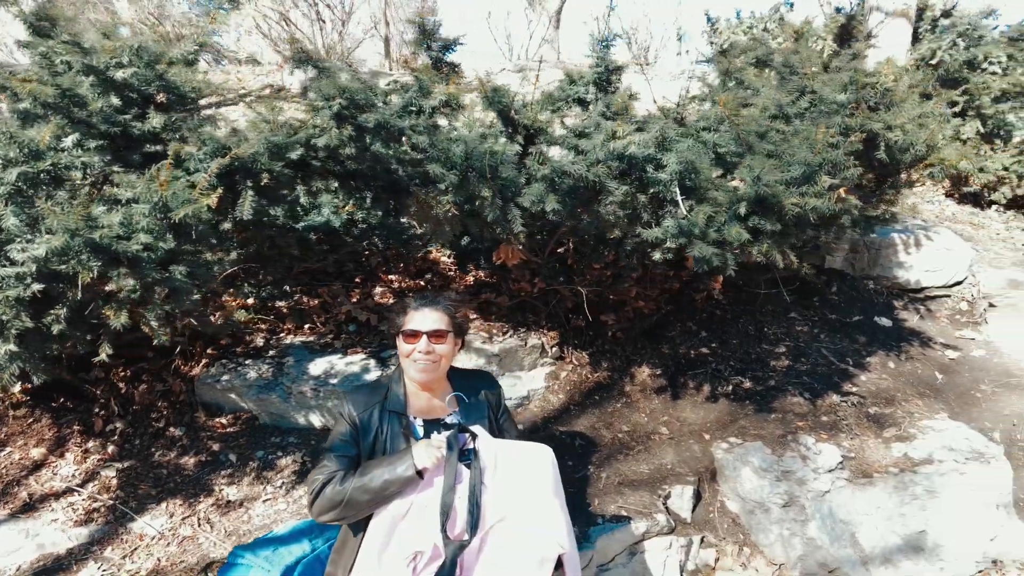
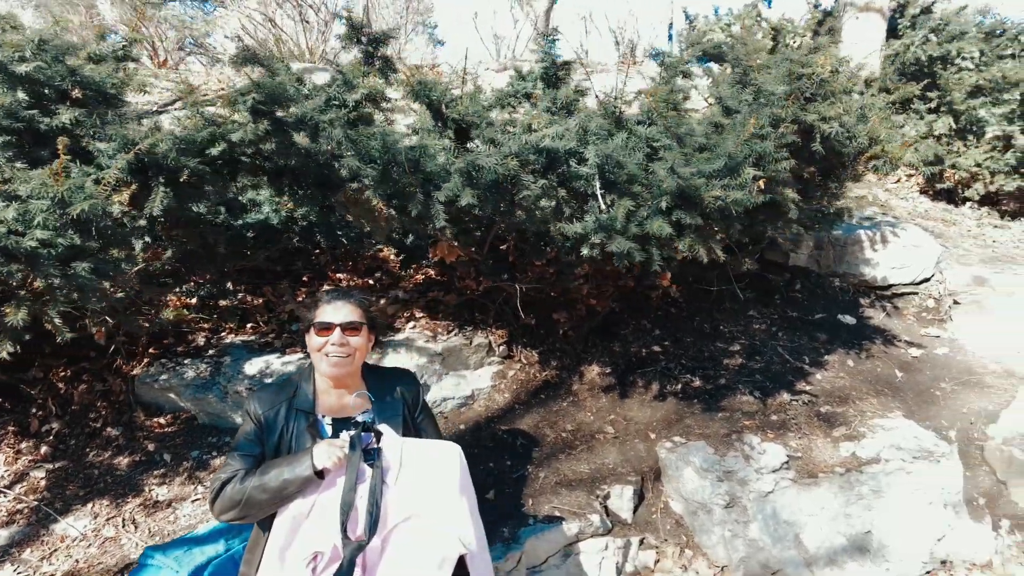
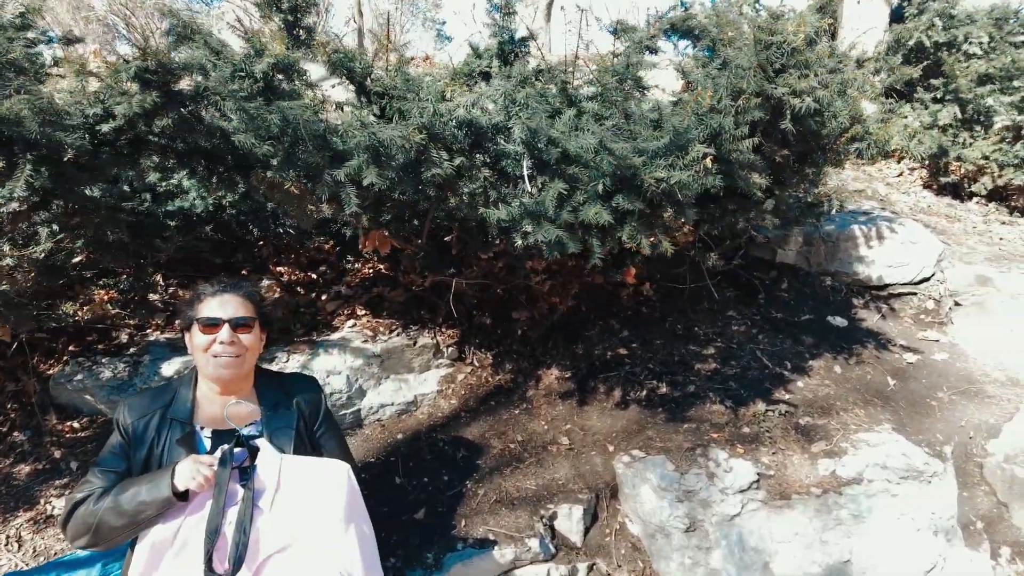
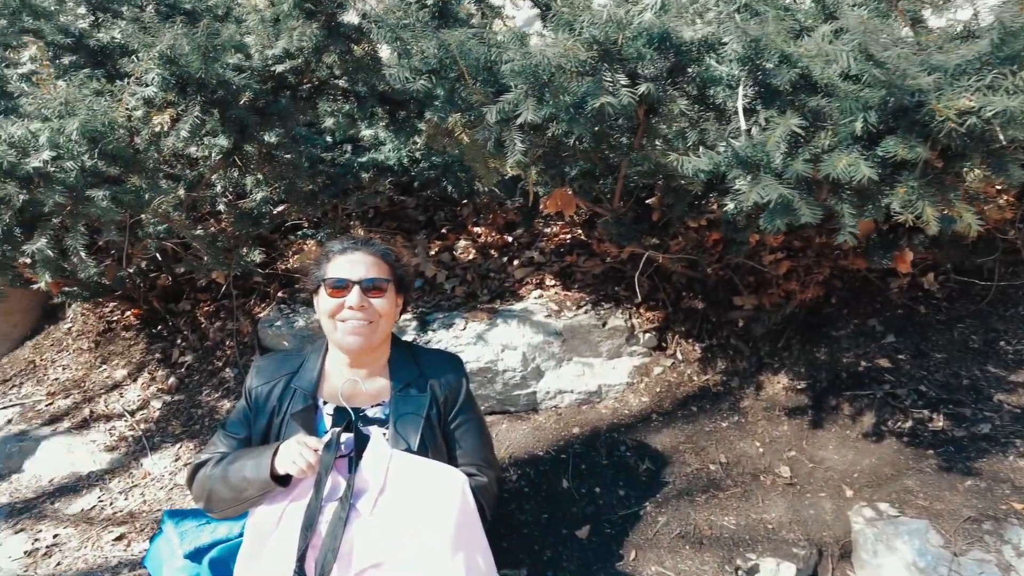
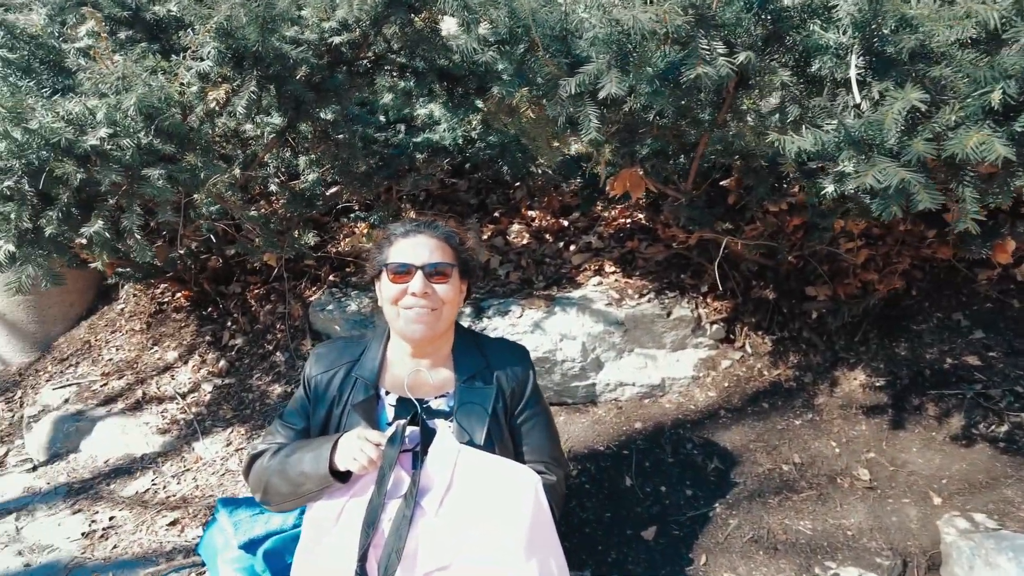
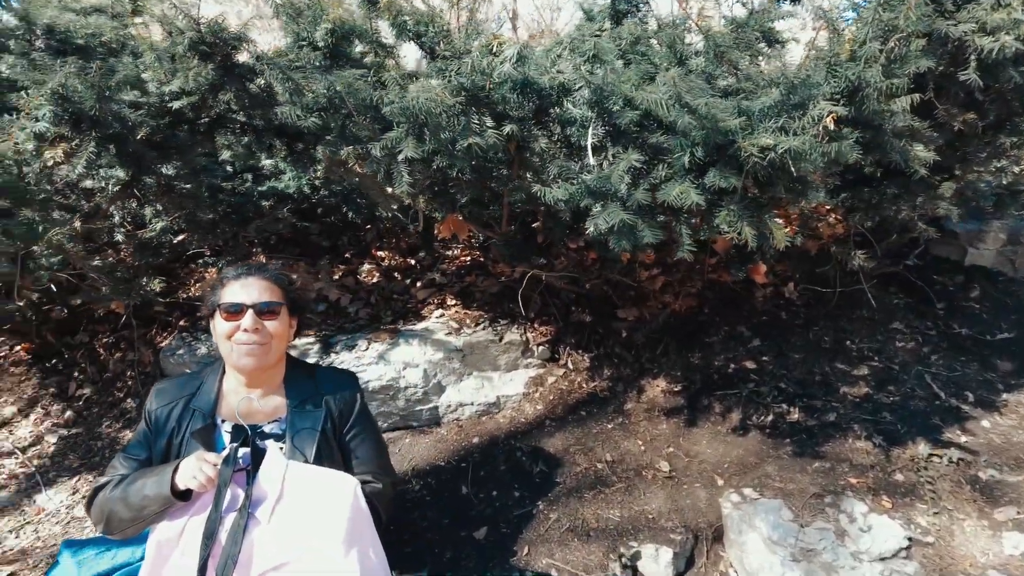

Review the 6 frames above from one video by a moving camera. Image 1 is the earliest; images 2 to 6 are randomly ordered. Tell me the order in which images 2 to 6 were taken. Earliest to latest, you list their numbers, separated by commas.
2, 3, 6, 4, 5
